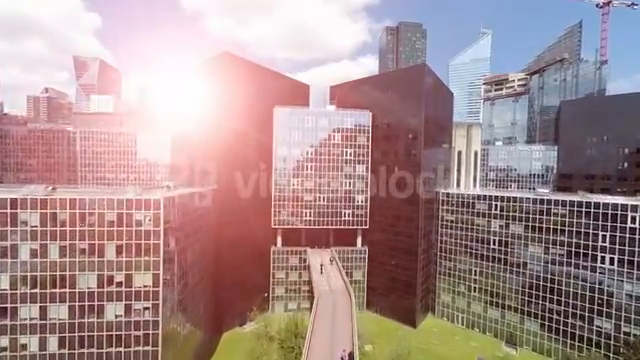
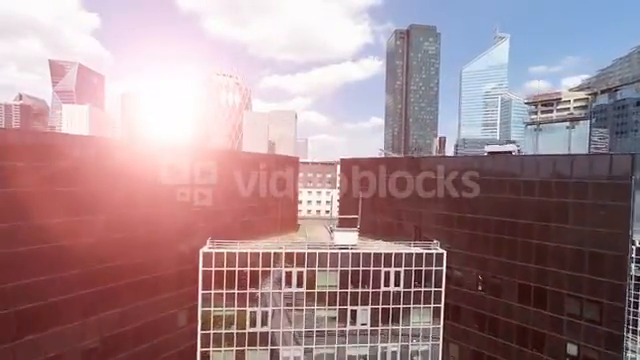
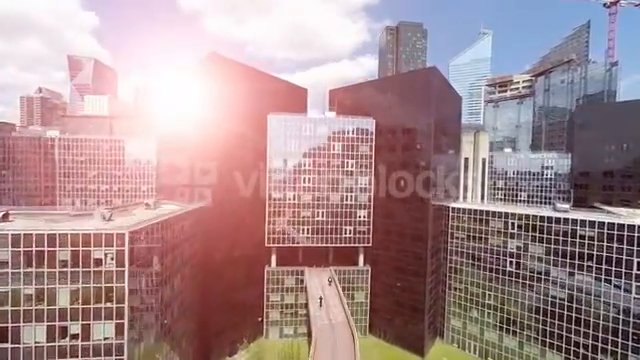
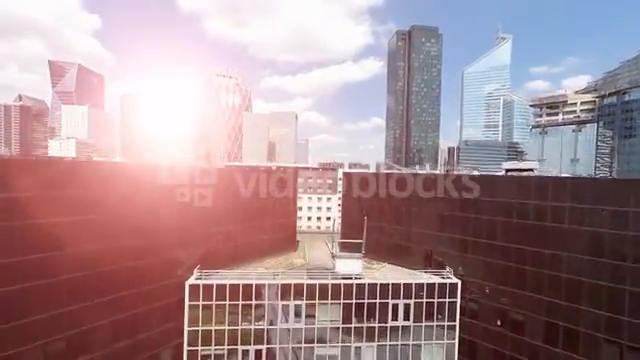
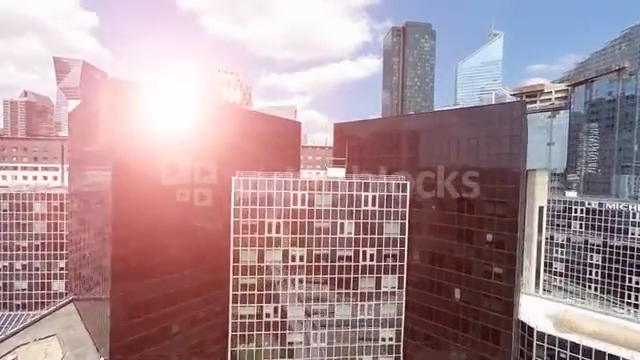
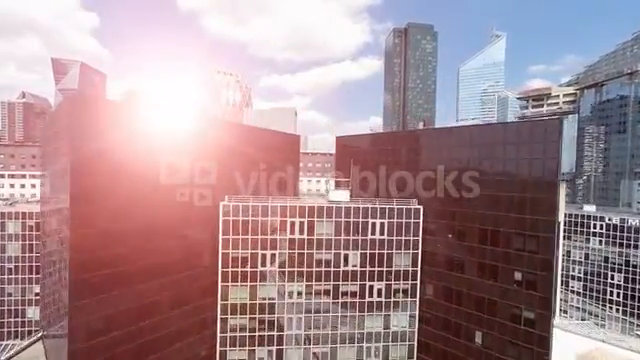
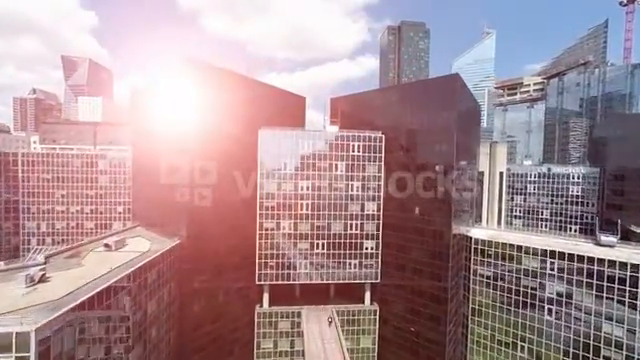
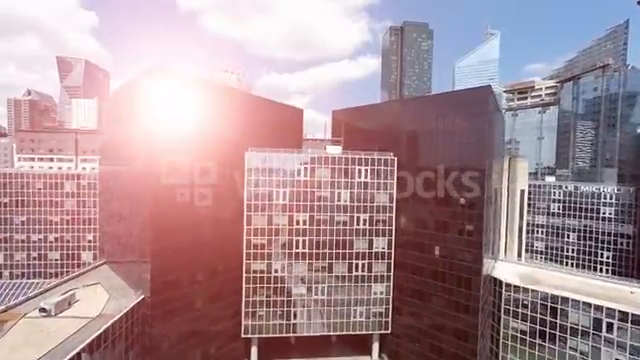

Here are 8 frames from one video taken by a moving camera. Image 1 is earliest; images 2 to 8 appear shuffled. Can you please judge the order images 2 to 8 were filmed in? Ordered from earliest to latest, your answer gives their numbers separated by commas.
3, 7, 8, 5, 6, 2, 4
